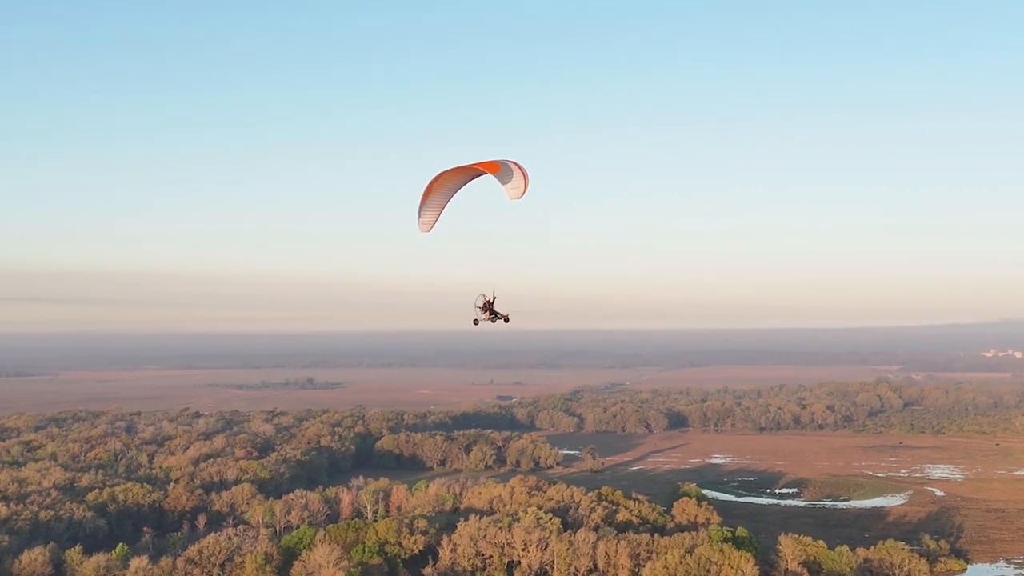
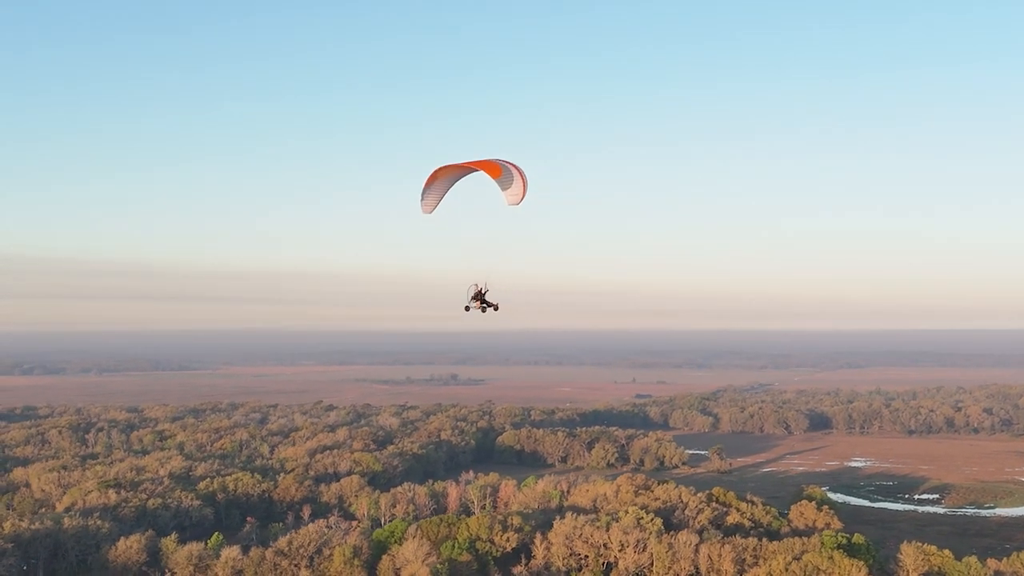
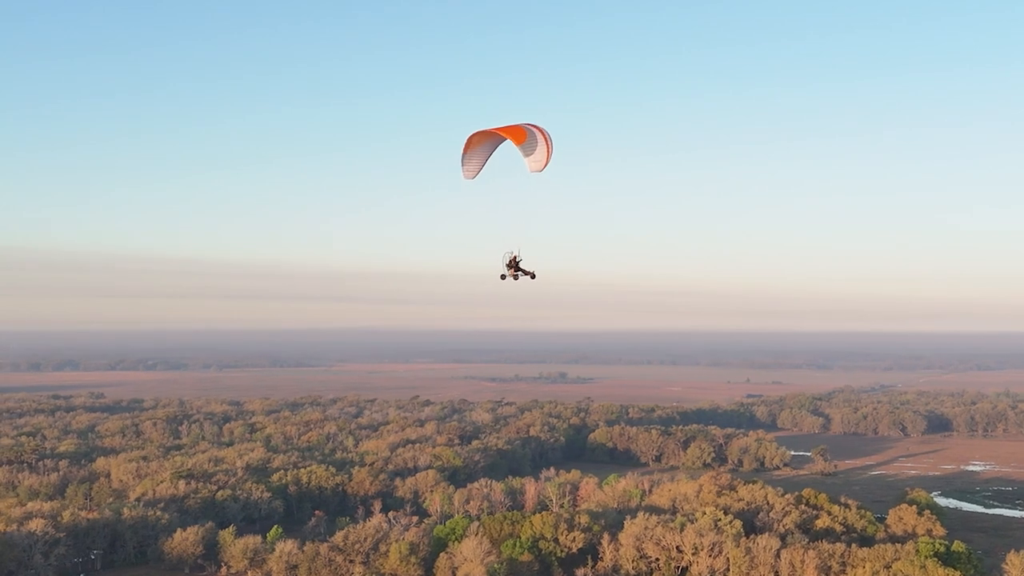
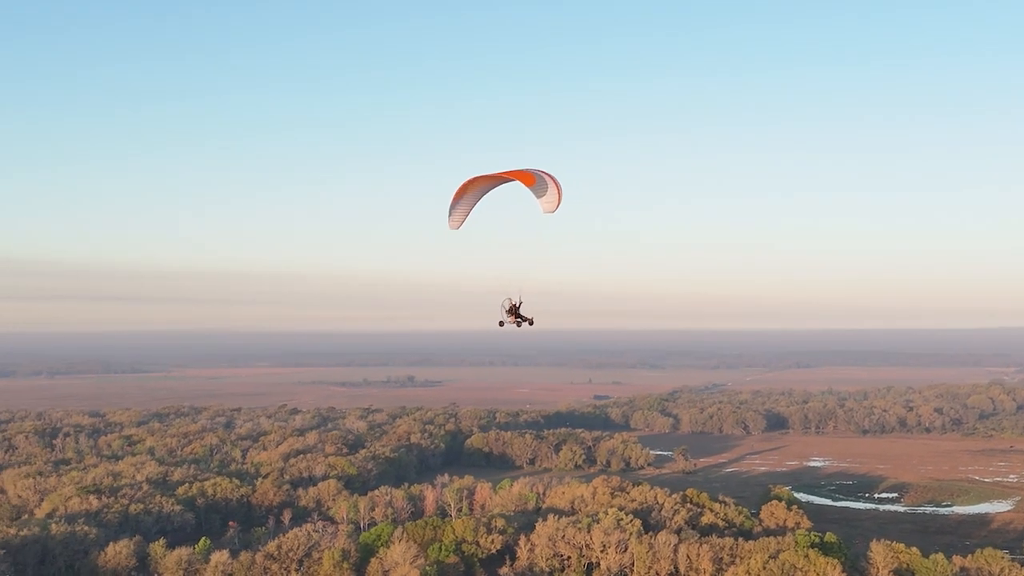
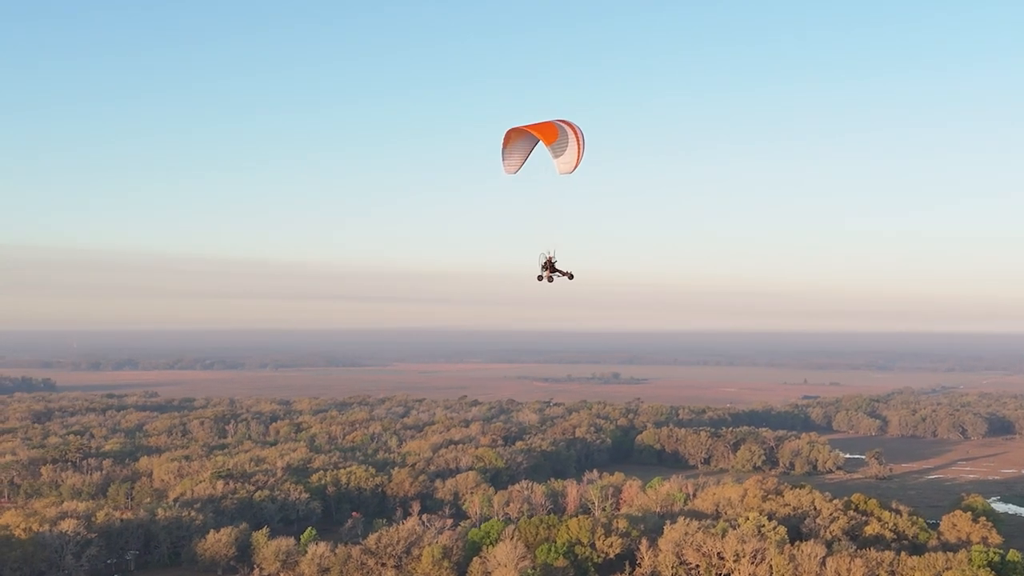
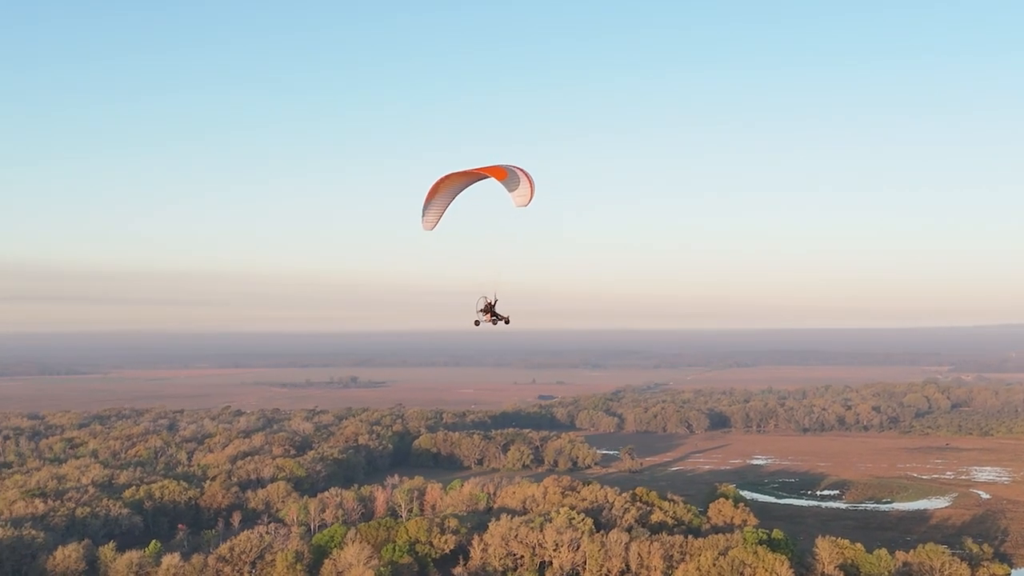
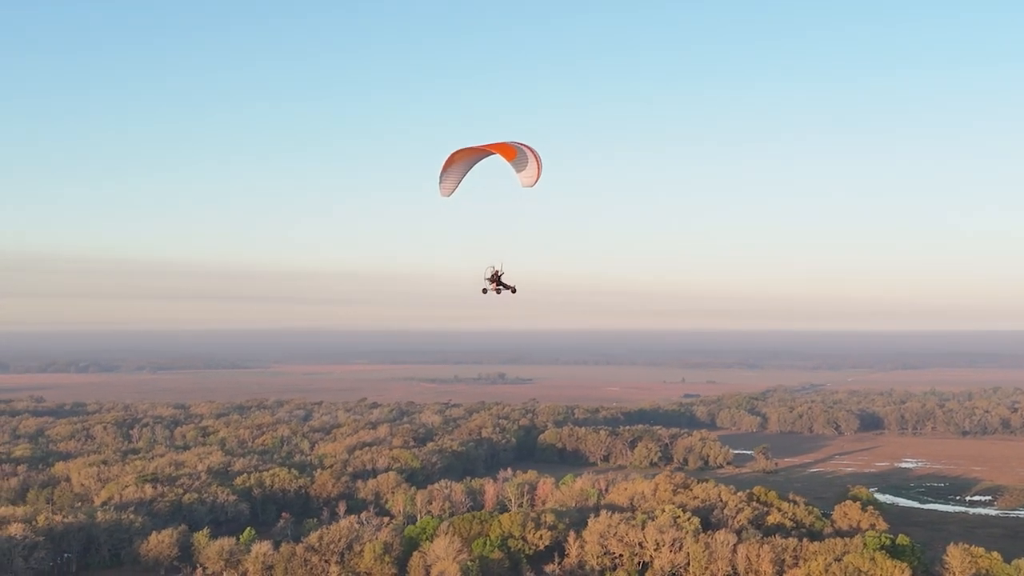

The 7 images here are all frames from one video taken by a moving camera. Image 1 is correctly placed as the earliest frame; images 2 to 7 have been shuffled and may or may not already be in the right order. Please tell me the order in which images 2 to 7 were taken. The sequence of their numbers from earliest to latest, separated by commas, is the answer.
6, 4, 2, 7, 3, 5
